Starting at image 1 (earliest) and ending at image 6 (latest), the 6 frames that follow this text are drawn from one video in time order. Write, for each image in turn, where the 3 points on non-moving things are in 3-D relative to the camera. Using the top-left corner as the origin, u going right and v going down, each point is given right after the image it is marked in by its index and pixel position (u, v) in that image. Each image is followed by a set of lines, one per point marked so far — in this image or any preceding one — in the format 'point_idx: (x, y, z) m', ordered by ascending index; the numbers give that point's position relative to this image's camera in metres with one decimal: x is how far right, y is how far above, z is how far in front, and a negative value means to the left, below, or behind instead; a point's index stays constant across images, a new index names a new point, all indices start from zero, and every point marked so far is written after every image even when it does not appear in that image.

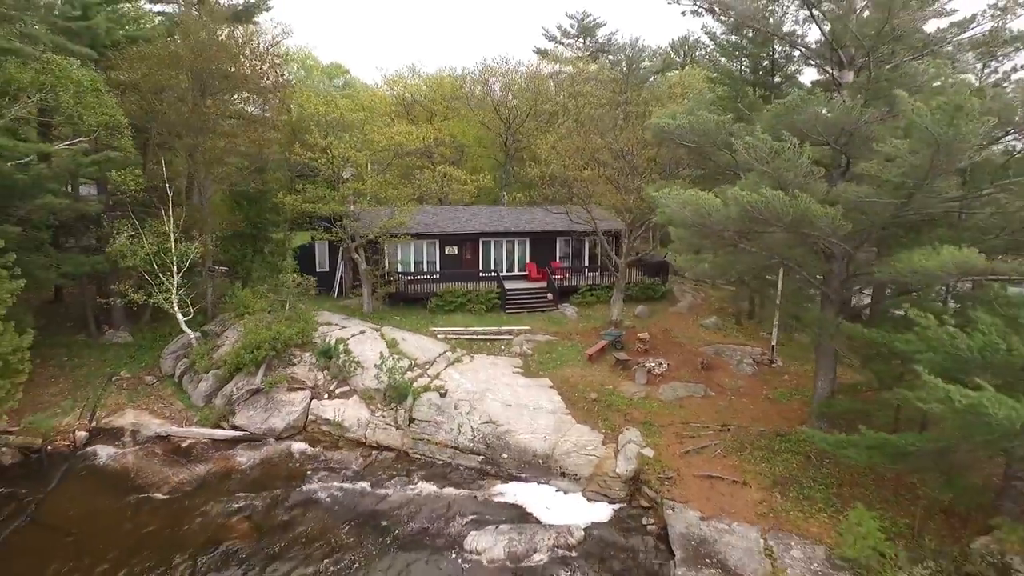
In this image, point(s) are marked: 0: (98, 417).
0: (-9.7, -3.0, +15.9) m
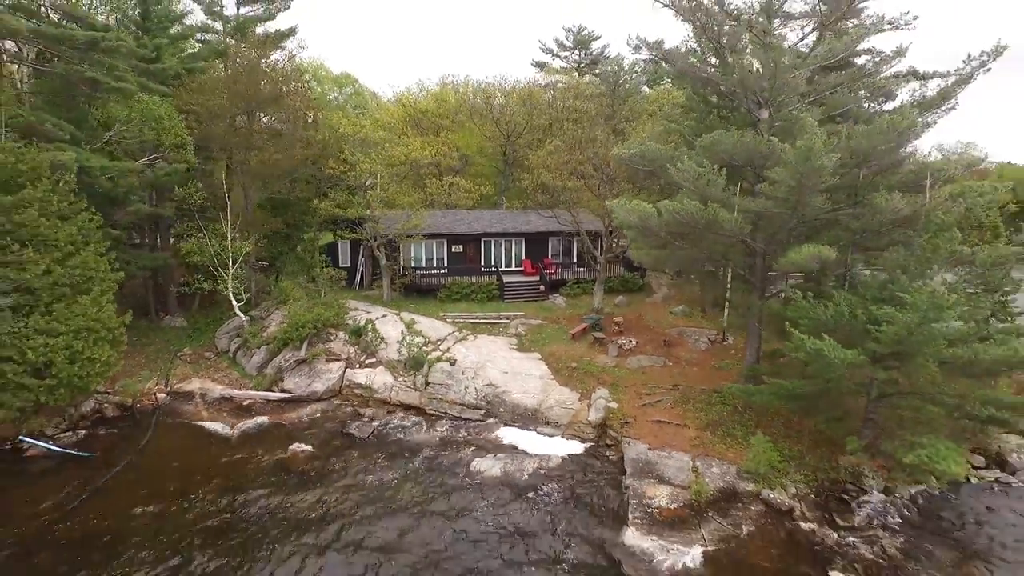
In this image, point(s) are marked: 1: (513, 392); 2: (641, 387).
0: (-9.9, -2.7, +19.6) m
1: (0.0, -2.7, +17.8) m
2: (+3.4, -2.5, +17.5) m
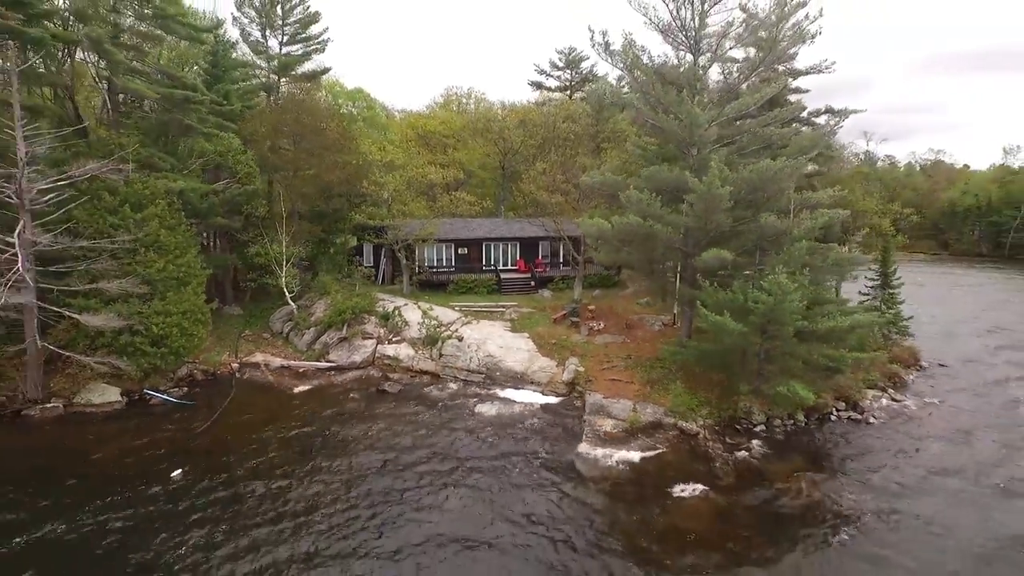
0: (-10.1, -2.5, +25.2) m
1: (-0.2, -2.4, +23.3) m
2: (+3.1, -2.3, +23.0) m
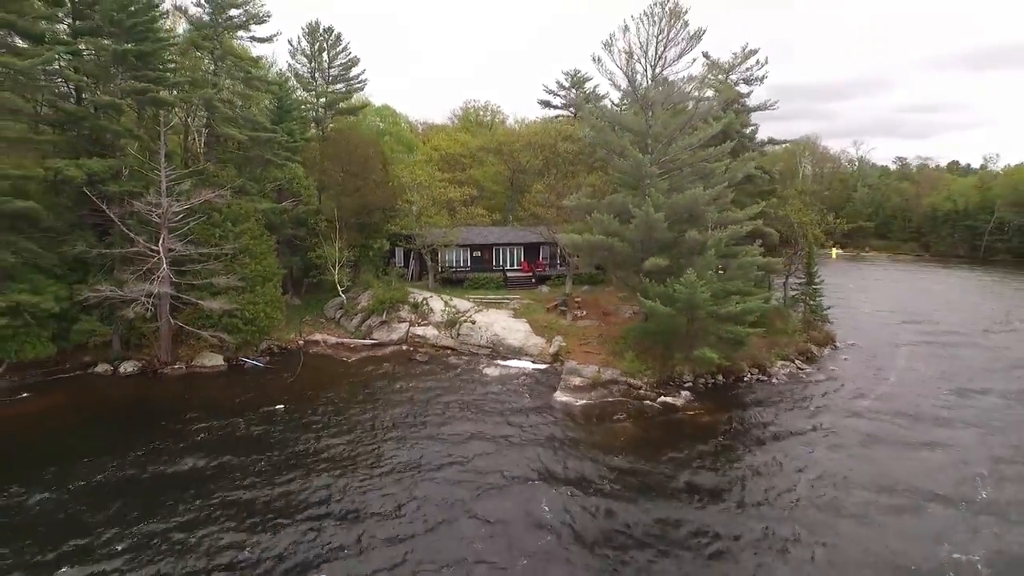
0: (-10.0, -2.2, +32.7) m
1: (-0.2, -2.2, +30.5) m
2: (+3.1, -2.1, +30.2) m
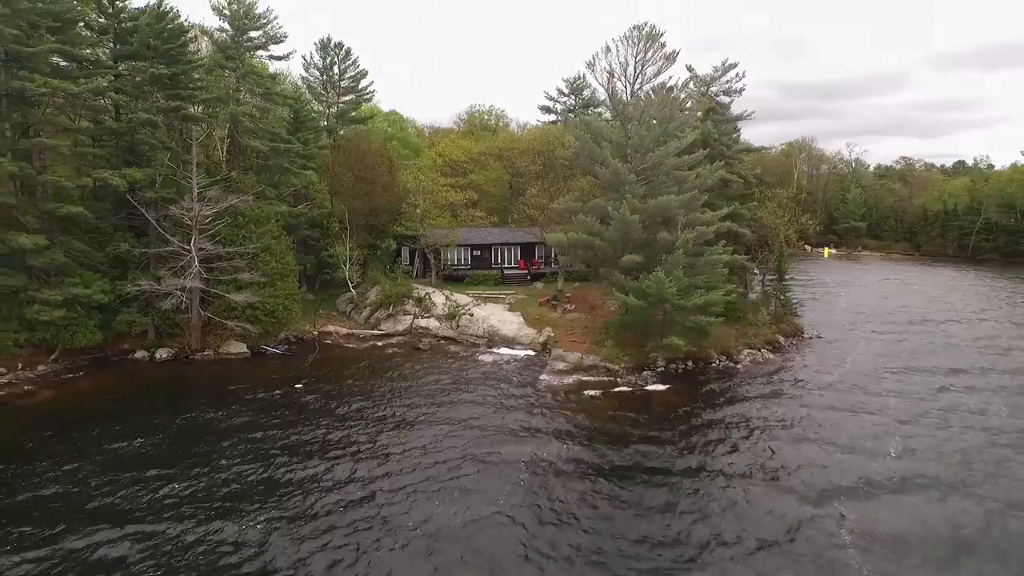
0: (-10.3, -2.0, +36.0) m
1: (-0.5, -2.0, +33.7) m
2: (+2.8, -1.9, +33.3) m
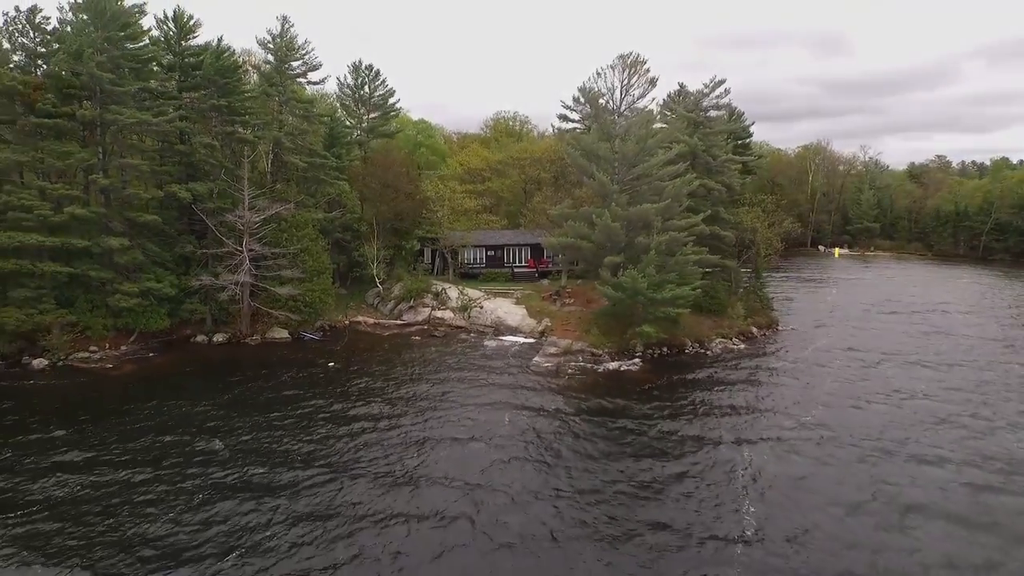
0: (-9.9, -1.7, +41.3) m
1: (-0.2, -1.8, +38.6) m
2: (+3.0, -1.7, +38.0) m
